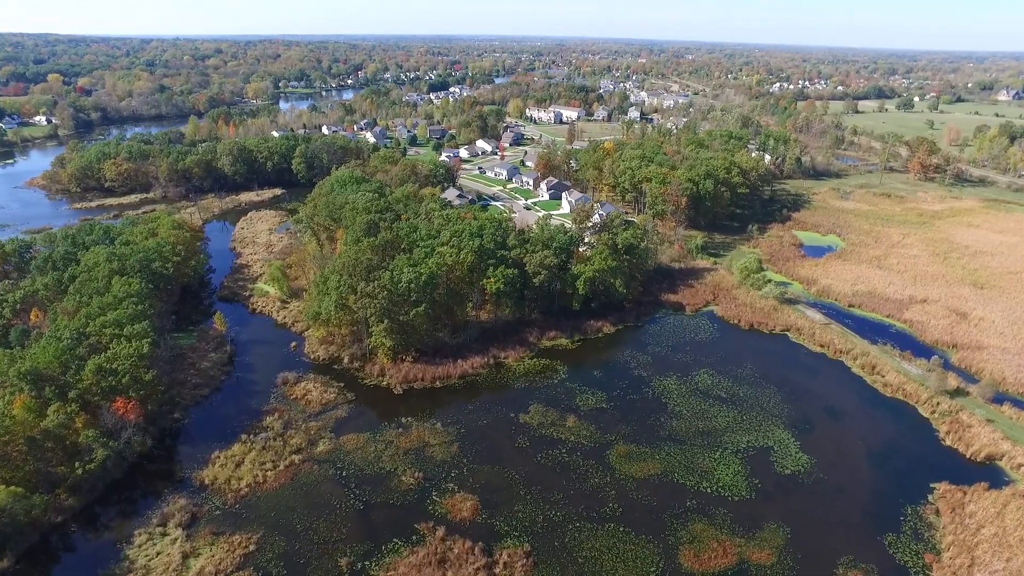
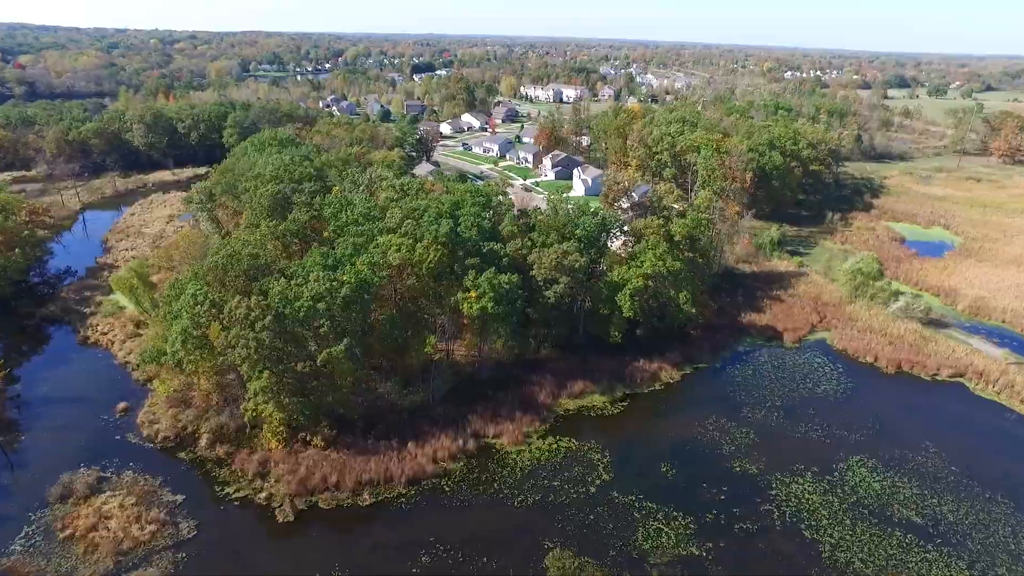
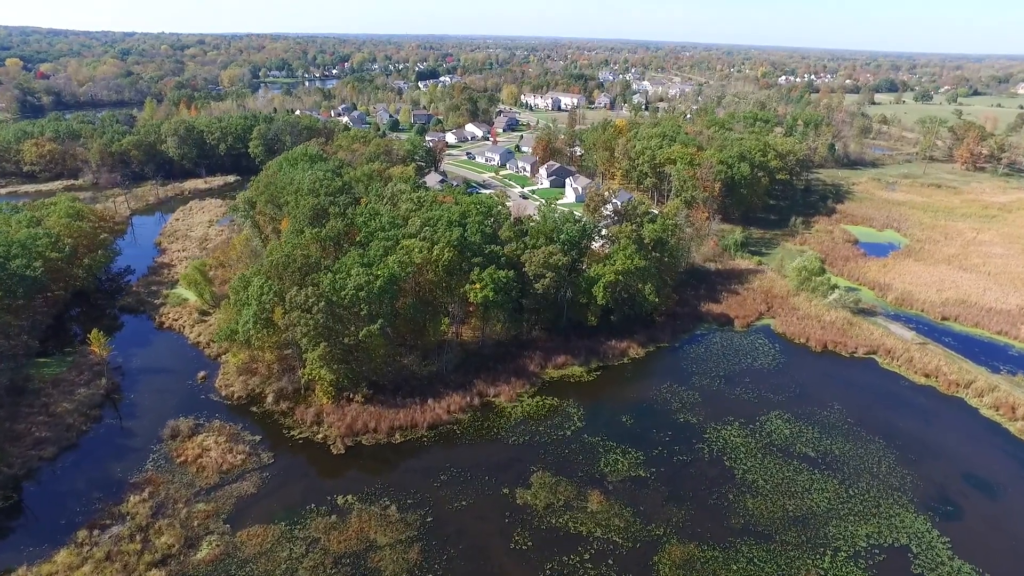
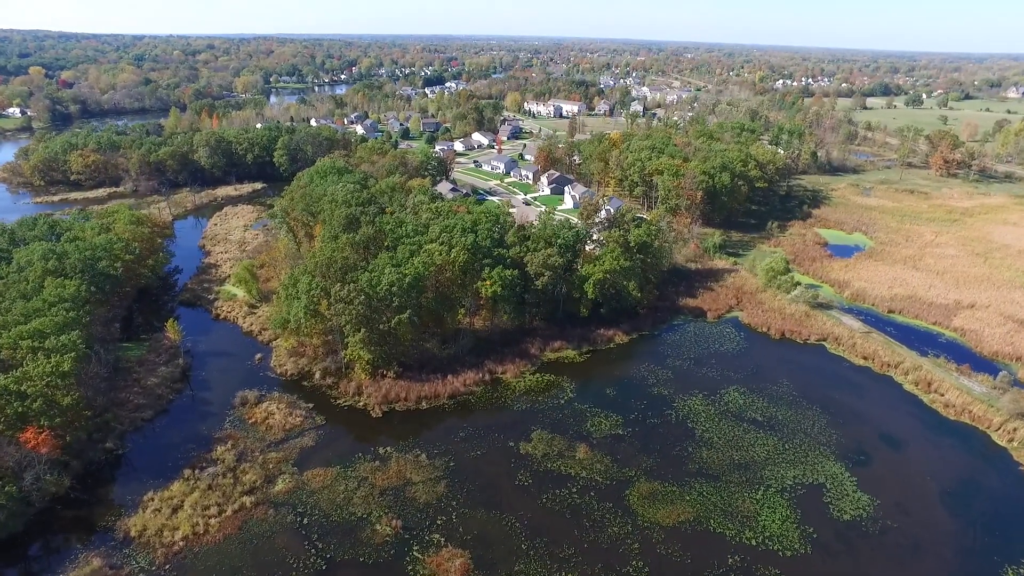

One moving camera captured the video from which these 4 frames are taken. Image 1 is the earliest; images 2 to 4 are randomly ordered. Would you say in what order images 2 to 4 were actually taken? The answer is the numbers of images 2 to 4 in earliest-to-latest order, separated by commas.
4, 3, 2
